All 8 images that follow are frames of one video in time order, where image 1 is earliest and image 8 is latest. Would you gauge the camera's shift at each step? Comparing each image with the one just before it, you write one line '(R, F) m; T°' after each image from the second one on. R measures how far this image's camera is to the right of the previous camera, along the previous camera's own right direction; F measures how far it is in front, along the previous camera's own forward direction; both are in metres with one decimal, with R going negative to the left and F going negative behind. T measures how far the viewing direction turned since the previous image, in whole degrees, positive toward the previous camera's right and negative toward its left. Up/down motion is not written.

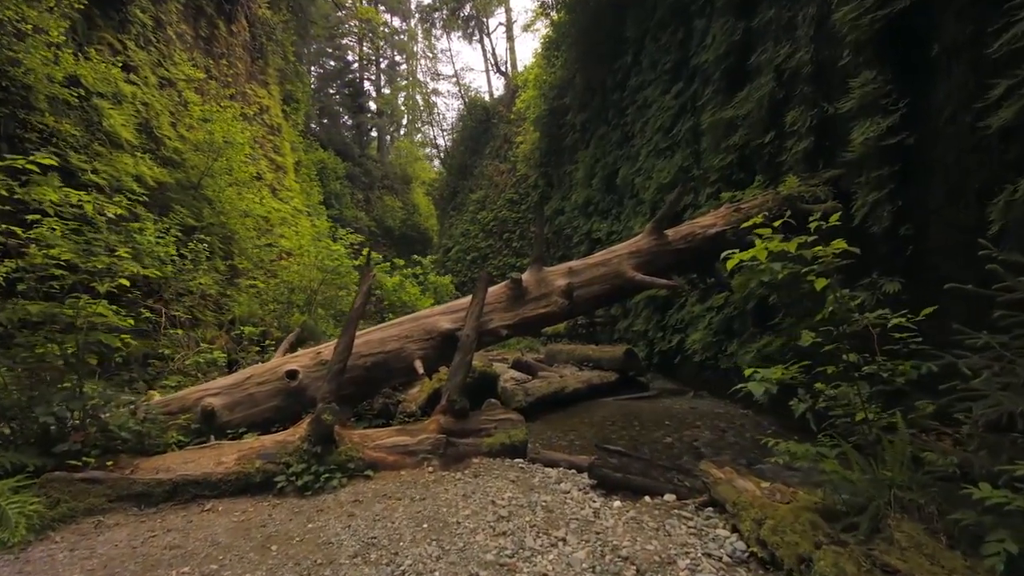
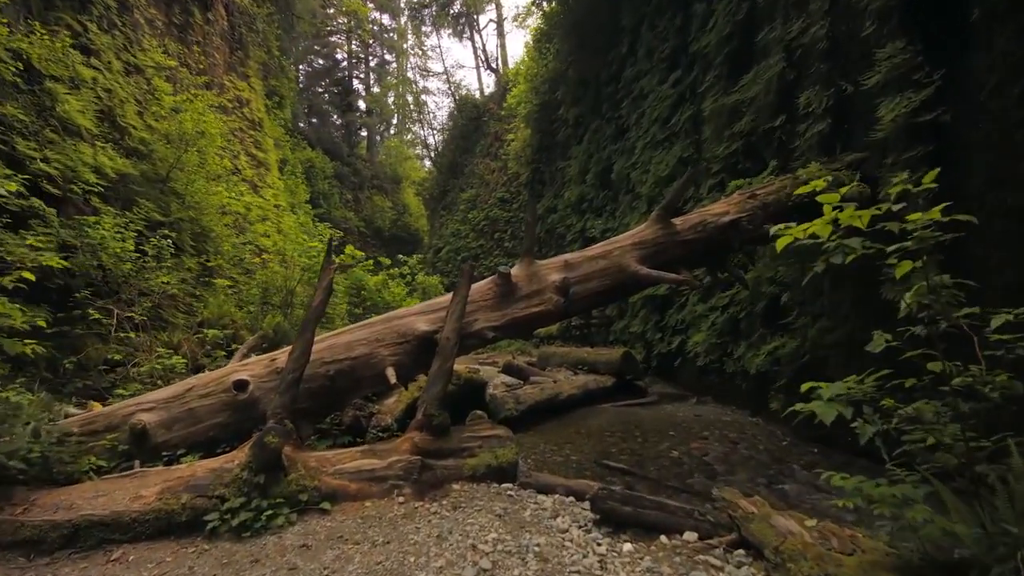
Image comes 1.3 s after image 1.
(0.0, +0.5) m; +1°
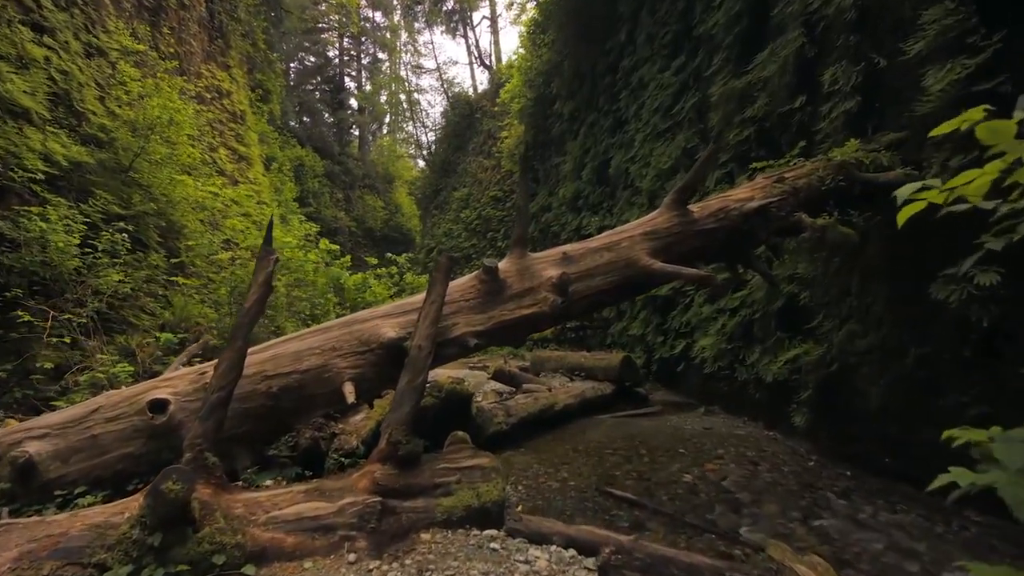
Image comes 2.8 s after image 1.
(0.0, +0.6) m; +1°
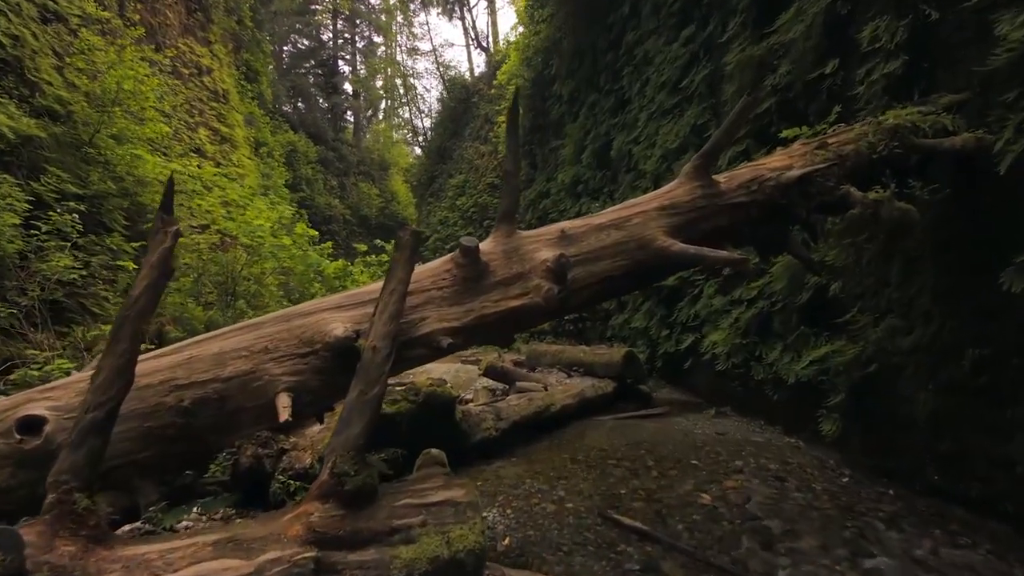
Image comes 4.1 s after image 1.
(+0.1, +0.6) m; 0°
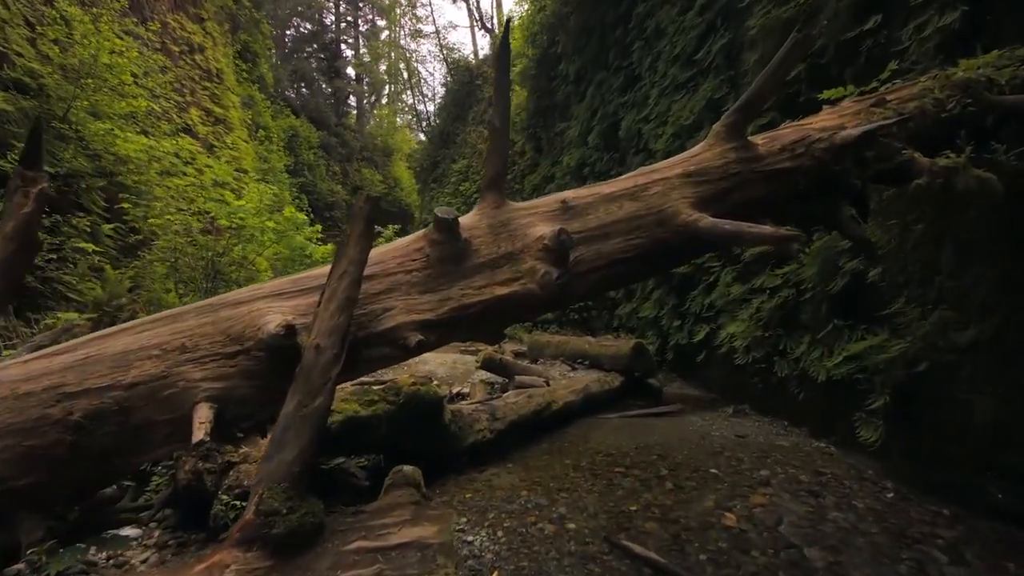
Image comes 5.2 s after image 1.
(+0.1, +0.5) m; -1°
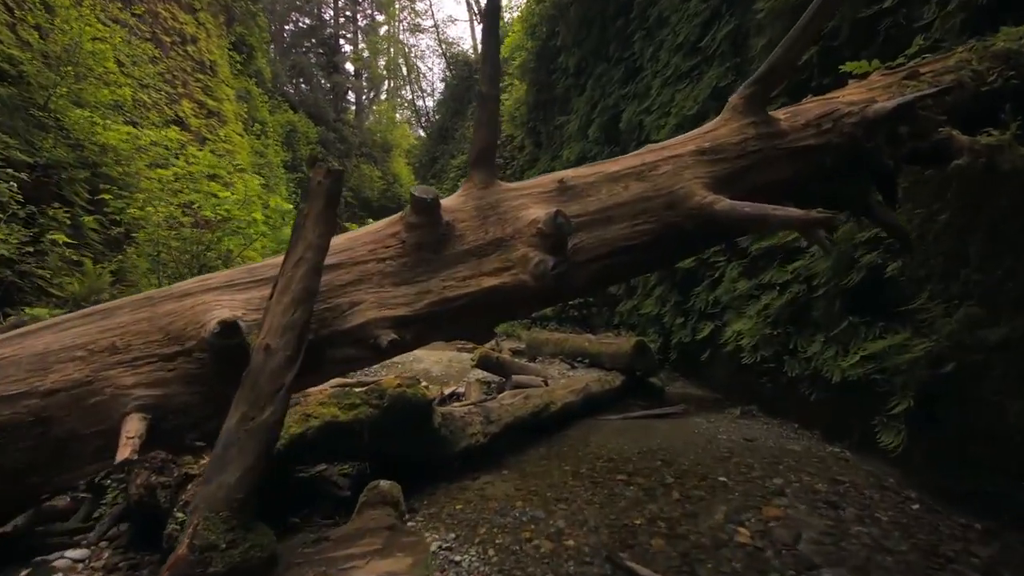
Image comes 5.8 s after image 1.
(0.0, +0.3) m; 0°
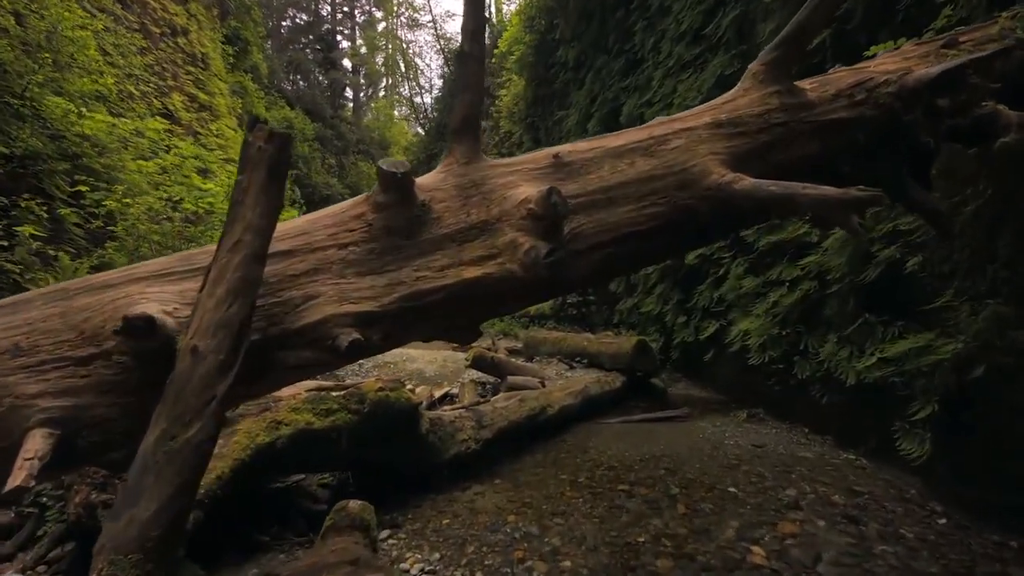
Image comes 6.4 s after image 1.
(0.0, +0.2) m; 0°
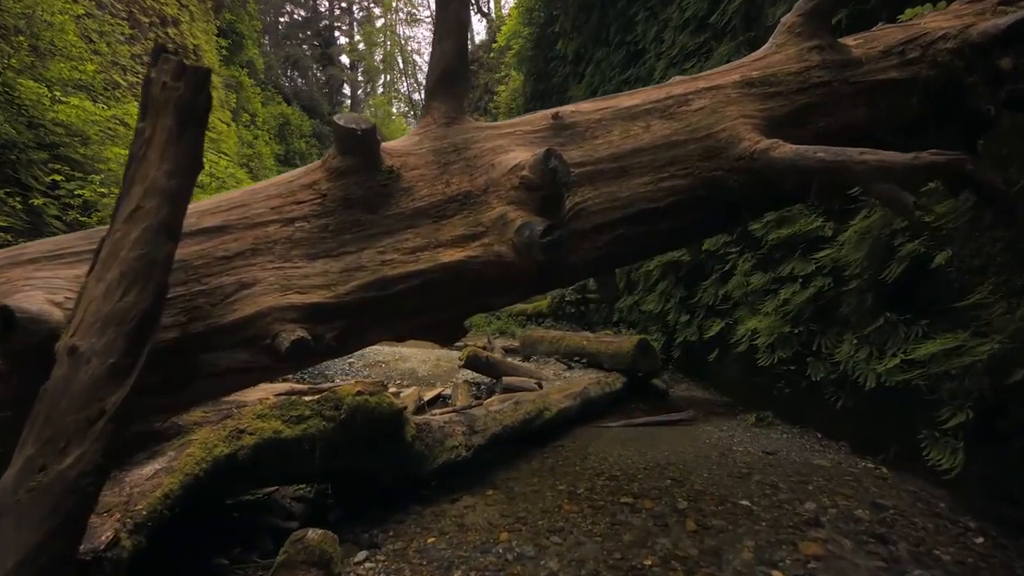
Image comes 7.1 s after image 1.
(0.0, +0.3) m; 0°
